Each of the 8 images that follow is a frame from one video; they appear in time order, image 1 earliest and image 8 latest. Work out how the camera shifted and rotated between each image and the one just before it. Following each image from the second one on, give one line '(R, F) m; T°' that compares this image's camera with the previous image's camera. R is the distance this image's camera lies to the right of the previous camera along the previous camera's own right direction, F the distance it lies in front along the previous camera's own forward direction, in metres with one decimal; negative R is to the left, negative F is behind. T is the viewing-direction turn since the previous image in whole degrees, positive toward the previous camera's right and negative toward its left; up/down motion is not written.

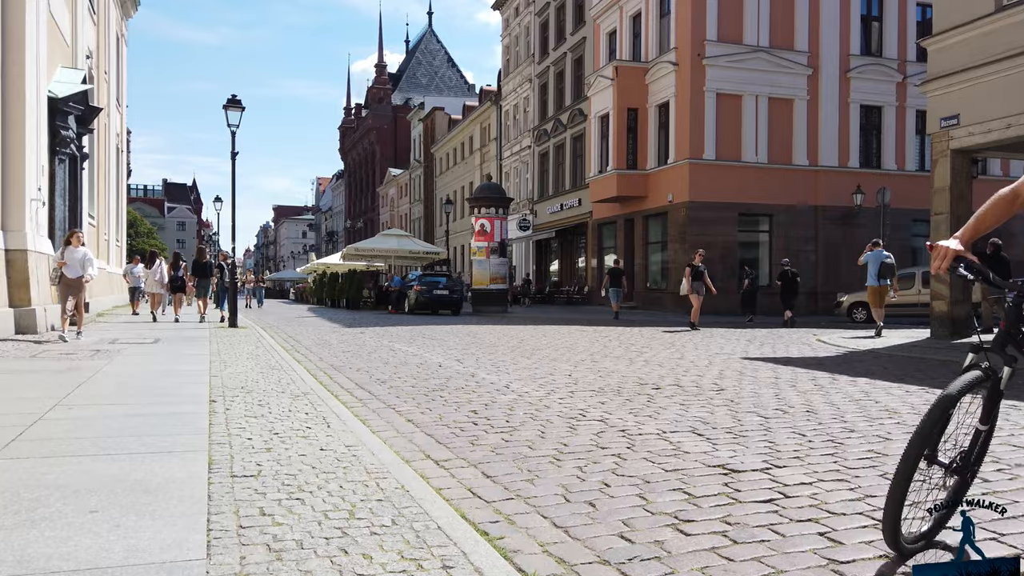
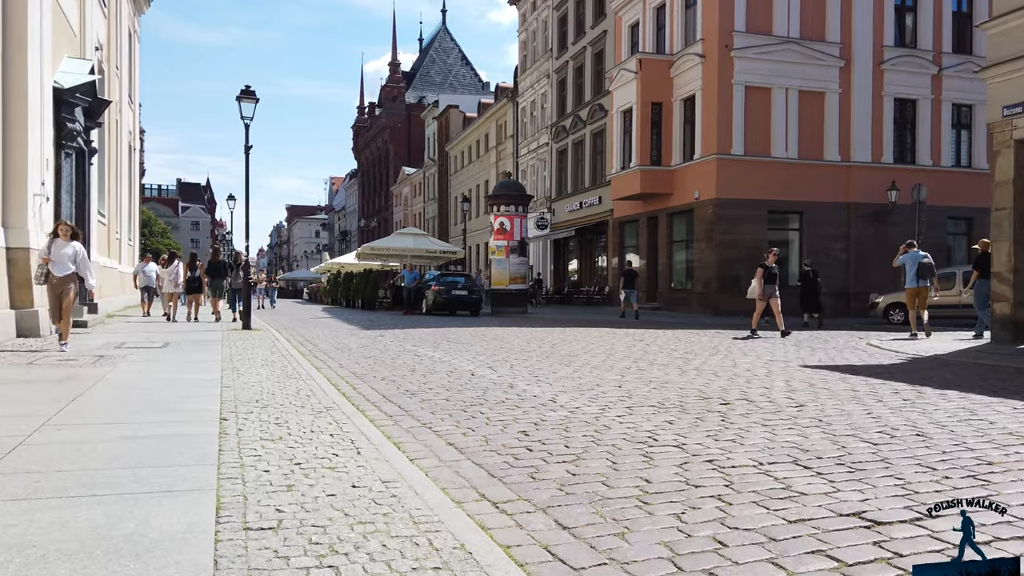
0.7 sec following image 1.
(-0.4, +1.0) m; -1°
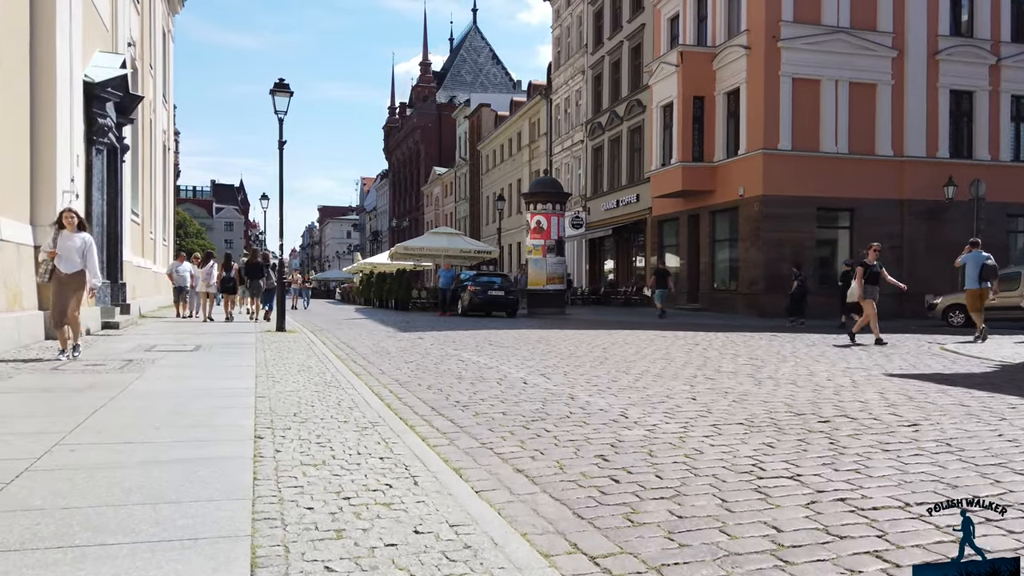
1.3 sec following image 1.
(-0.3, +0.8) m; -2°
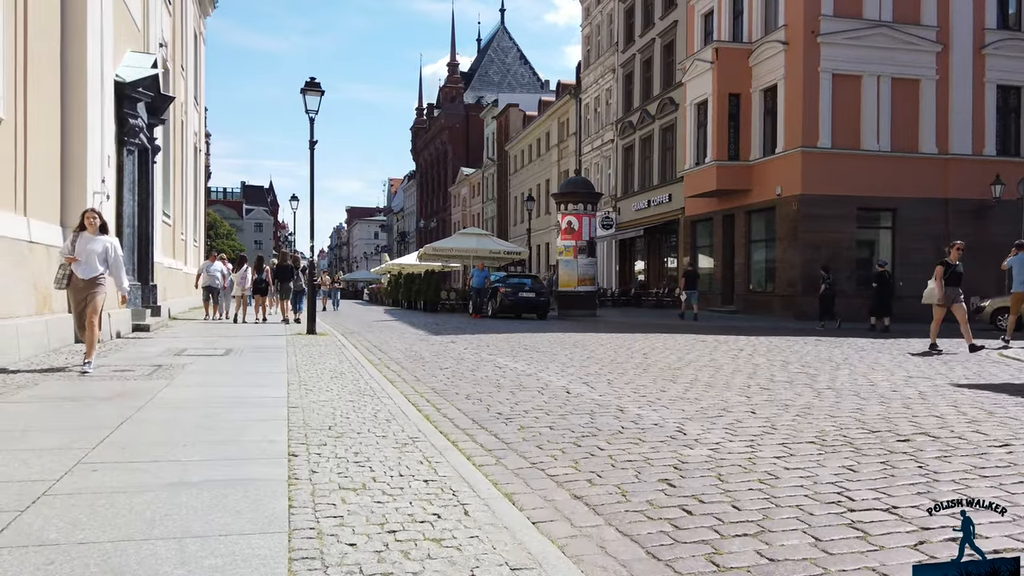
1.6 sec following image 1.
(-0.2, +0.5) m; -2°
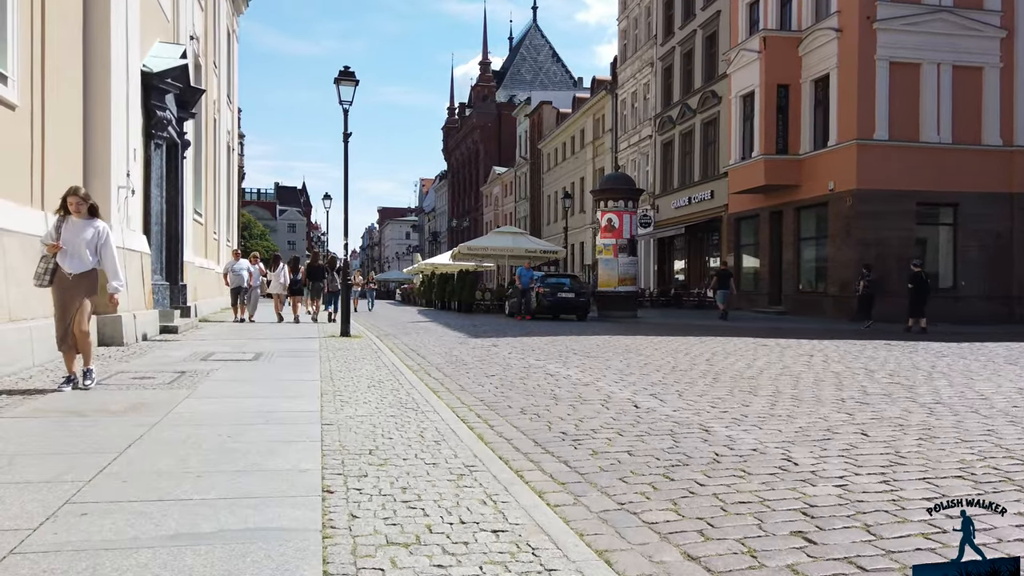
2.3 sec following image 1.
(-0.3, +1.0) m; -2°
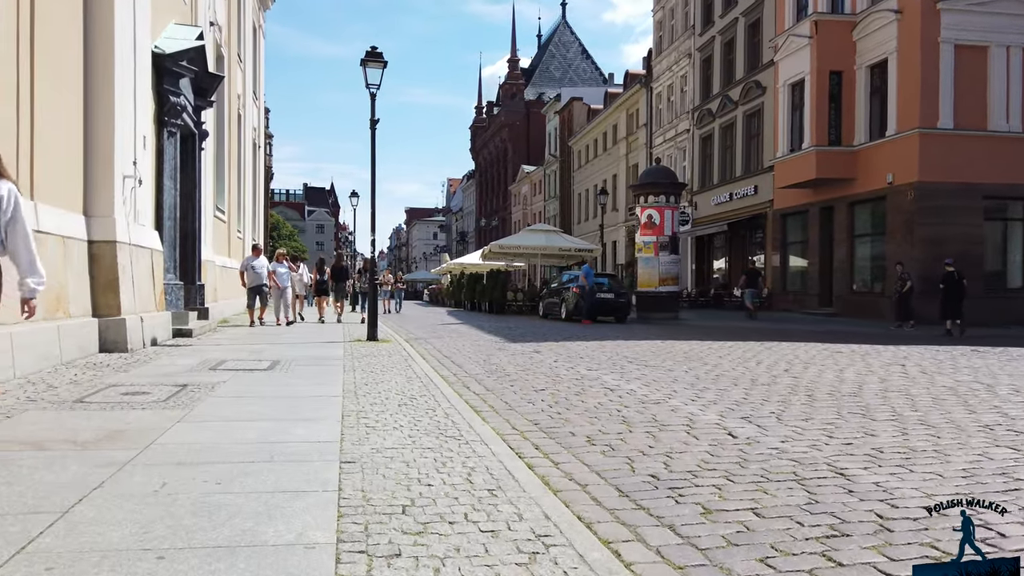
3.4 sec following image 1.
(-0.3, +1.4) m; -2°
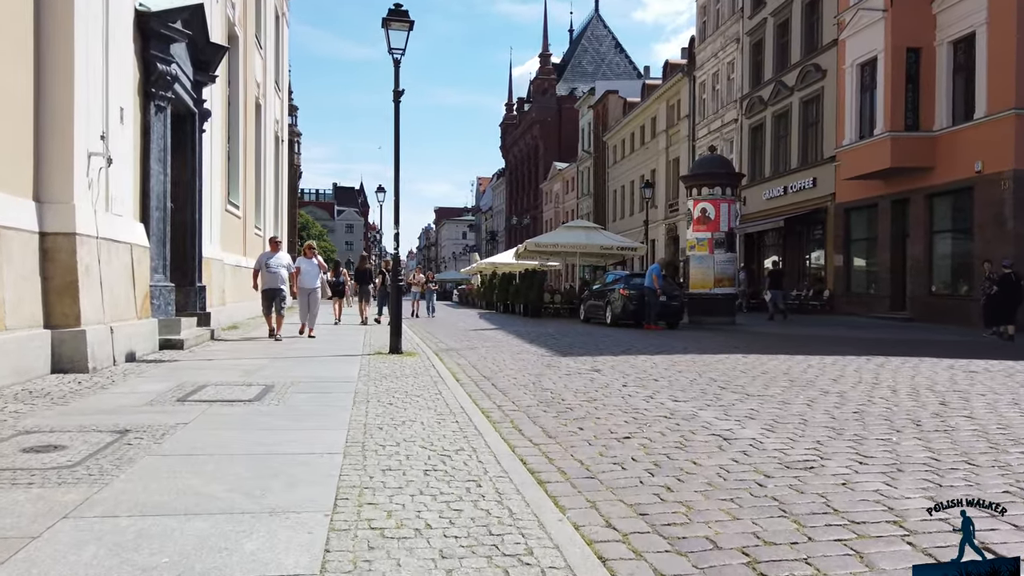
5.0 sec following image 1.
(-0.4, +2.5) m; -2°
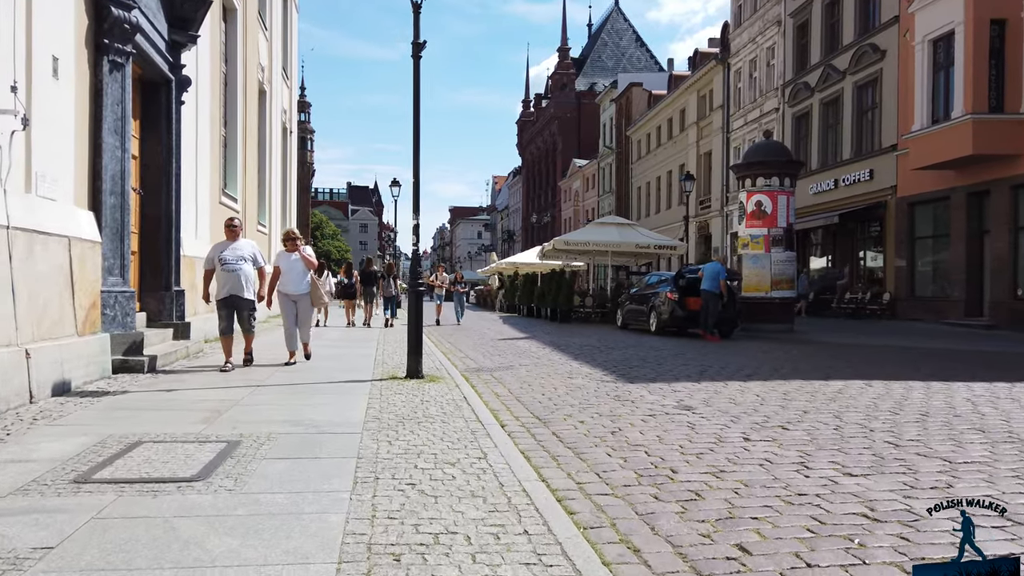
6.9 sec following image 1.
(-0.5, +2.7) m; -1°
